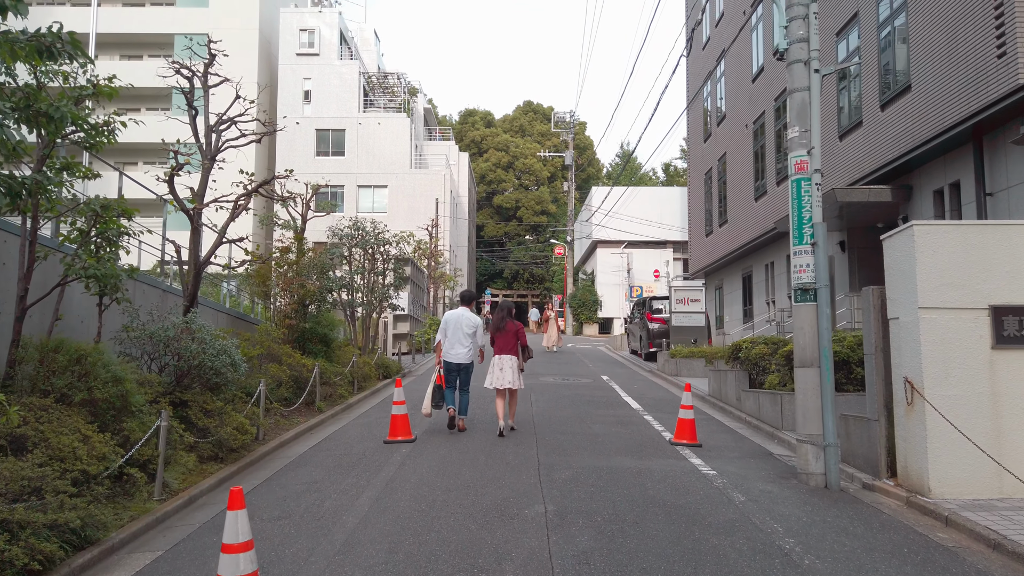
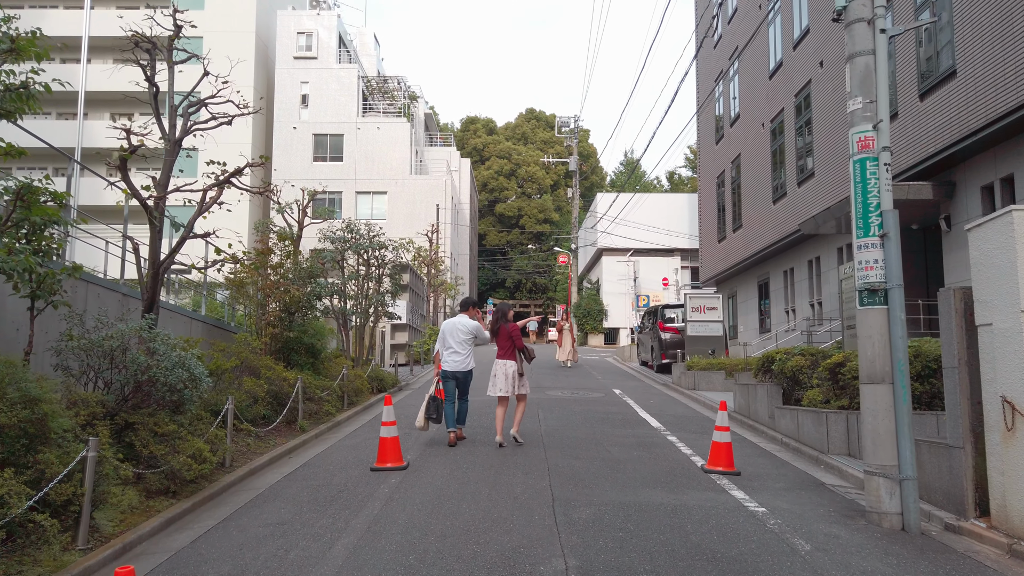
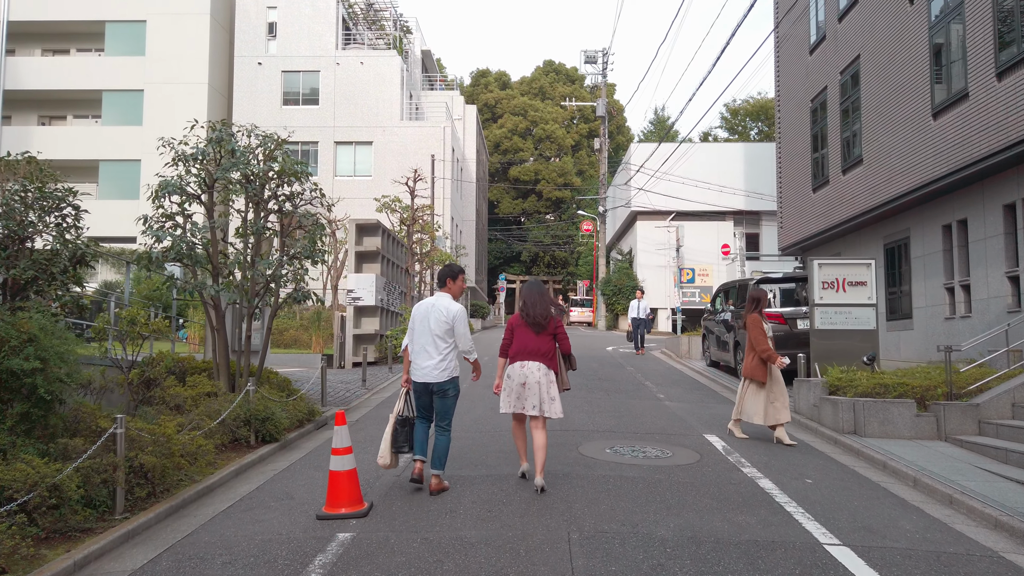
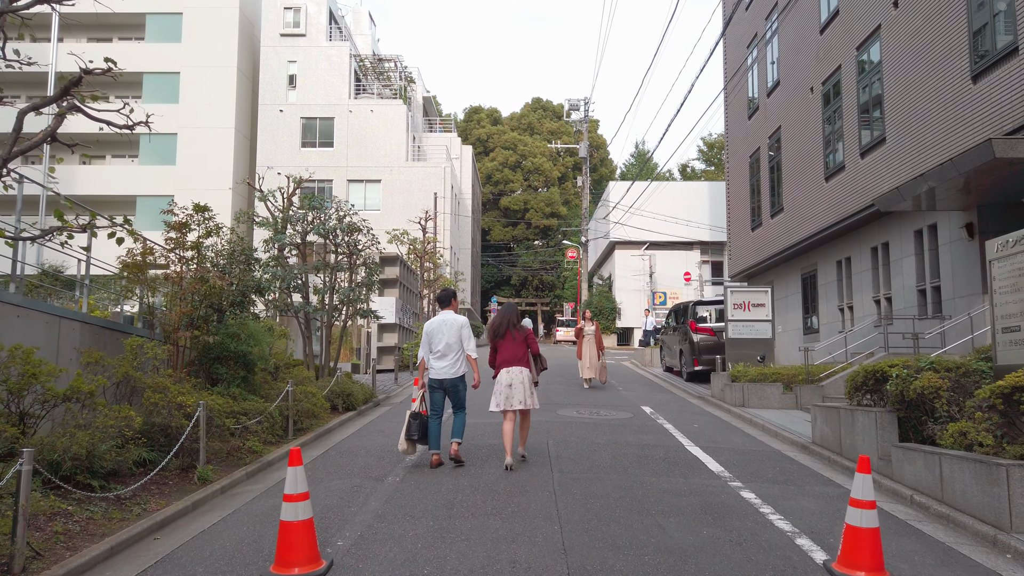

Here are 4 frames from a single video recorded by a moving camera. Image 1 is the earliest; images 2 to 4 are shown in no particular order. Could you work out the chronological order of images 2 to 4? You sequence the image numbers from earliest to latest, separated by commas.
2, 4, 3
